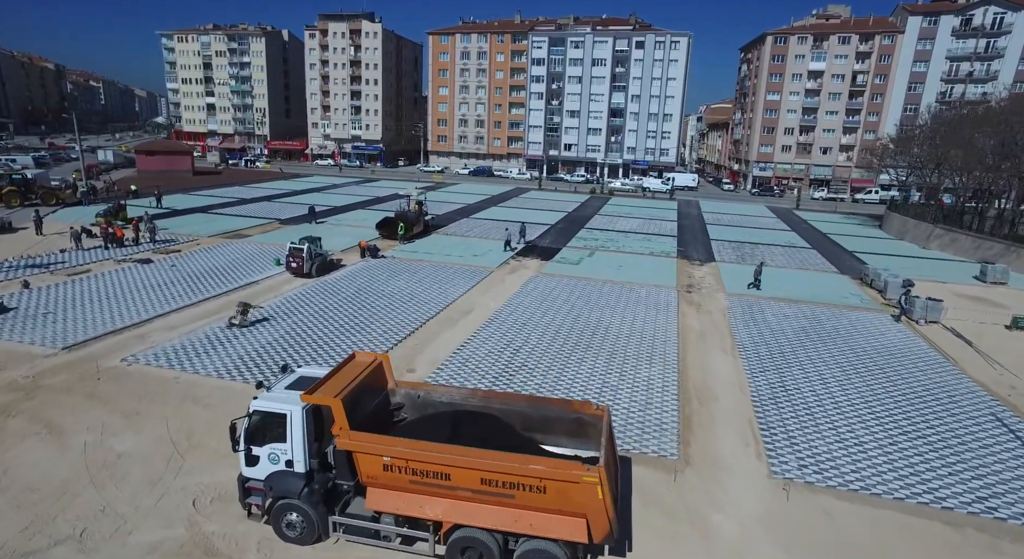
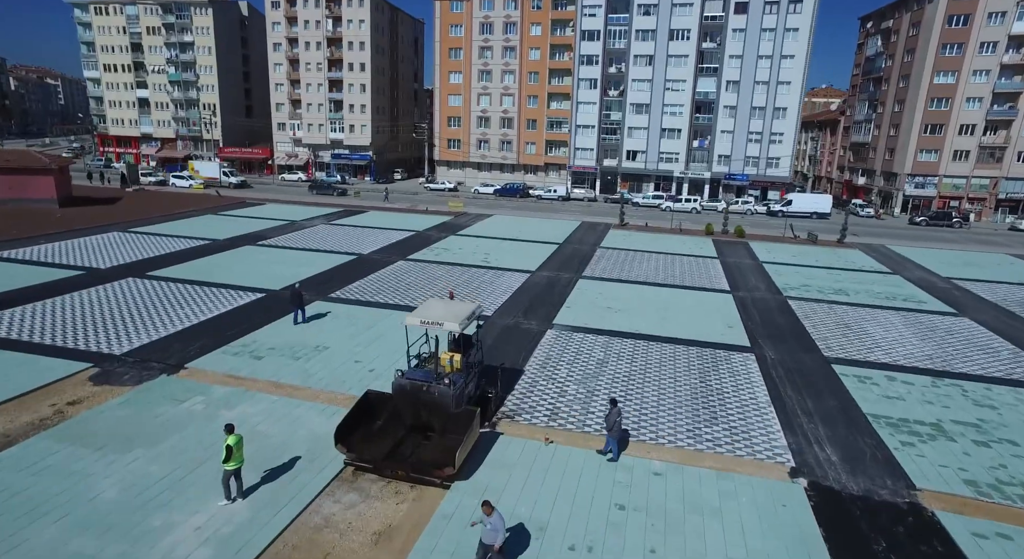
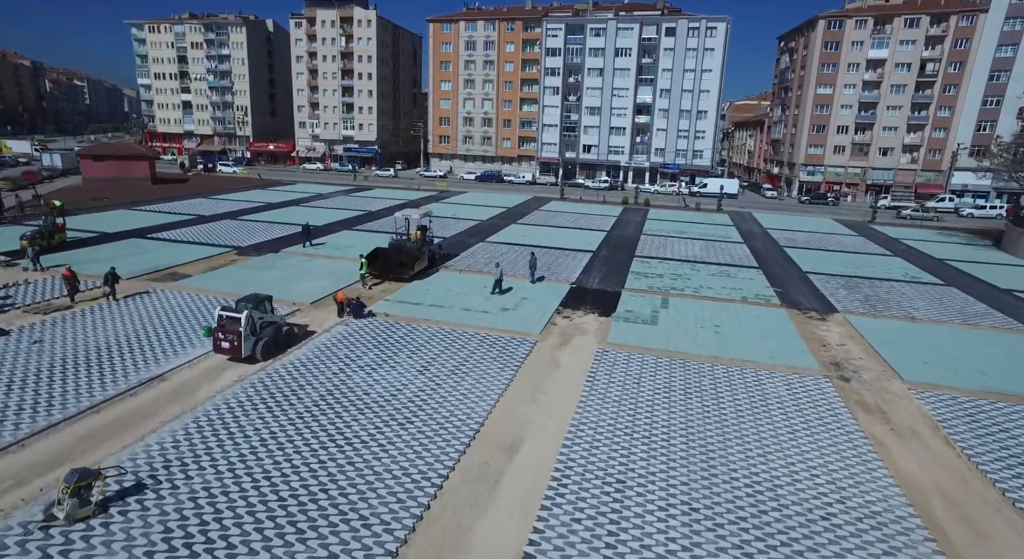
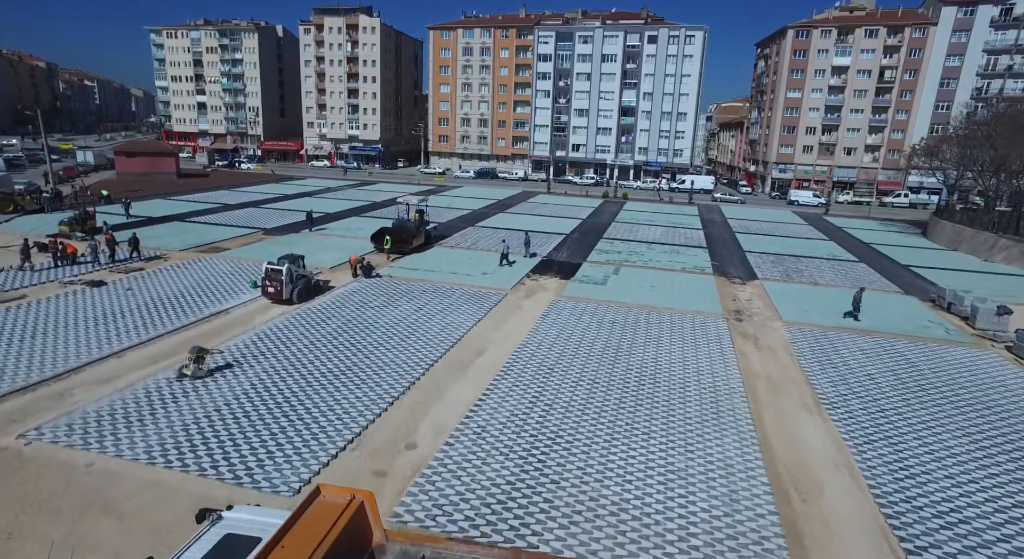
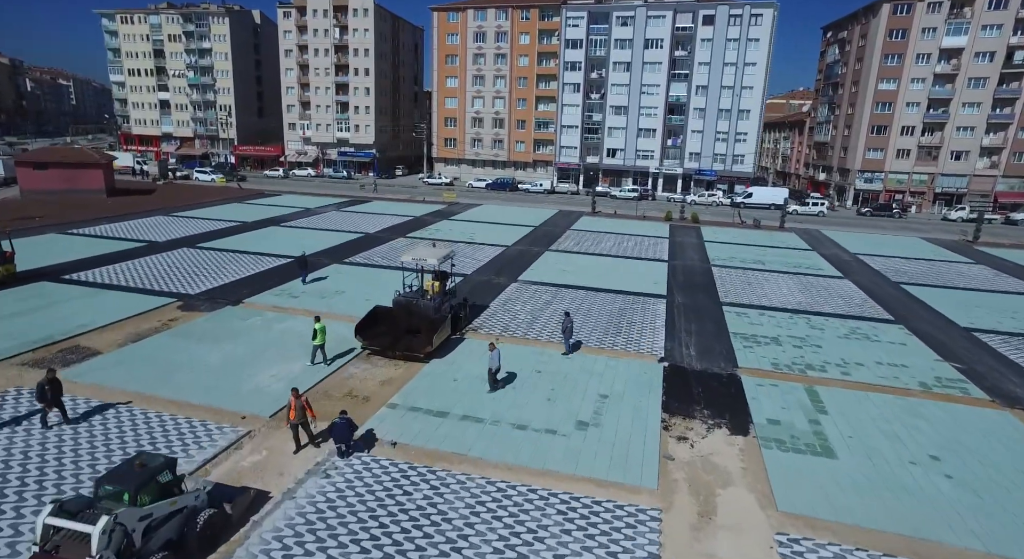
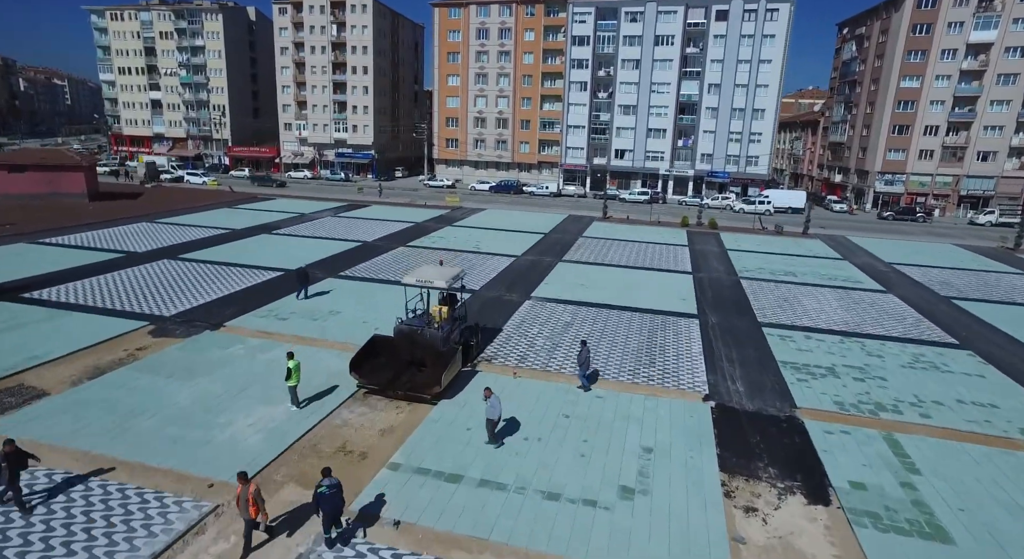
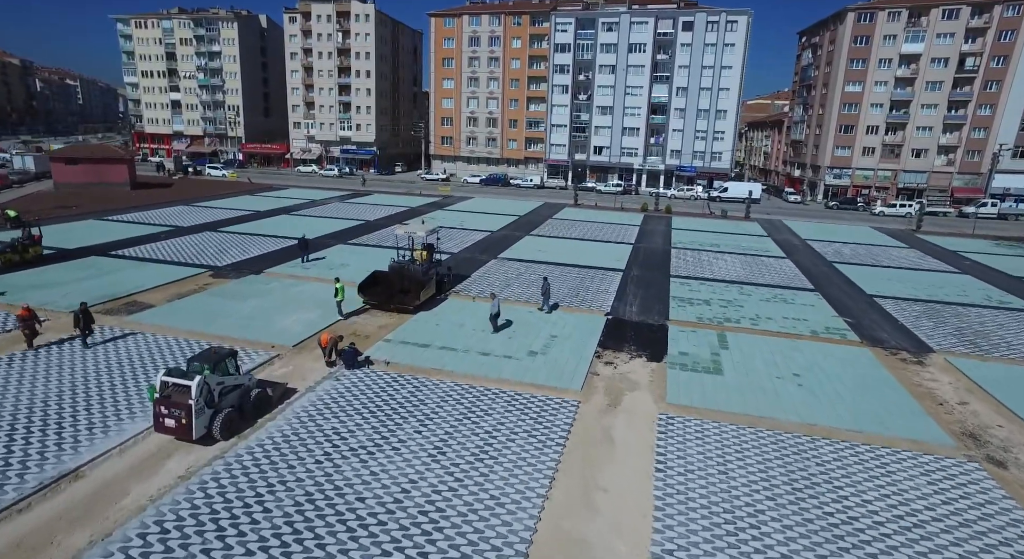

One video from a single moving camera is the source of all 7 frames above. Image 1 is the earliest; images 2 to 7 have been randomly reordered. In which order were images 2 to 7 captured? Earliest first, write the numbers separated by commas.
4, 3, 7, 5, 6, 2
